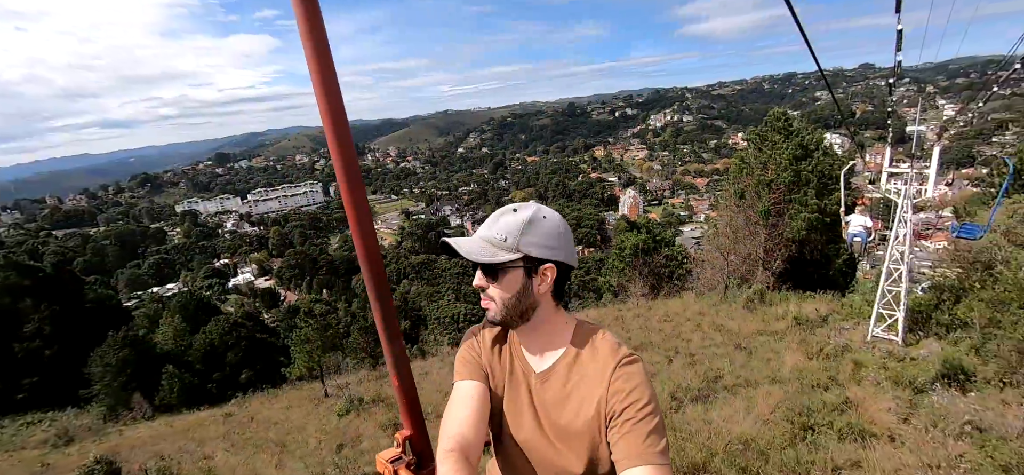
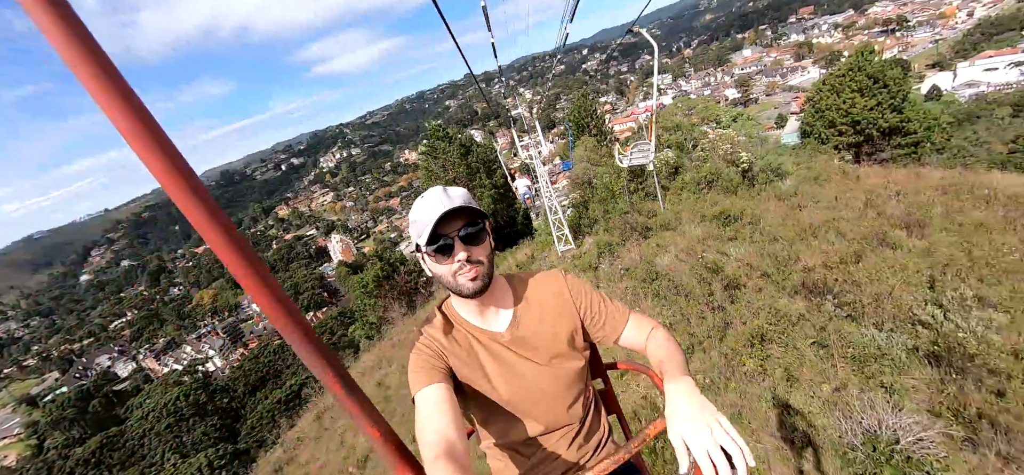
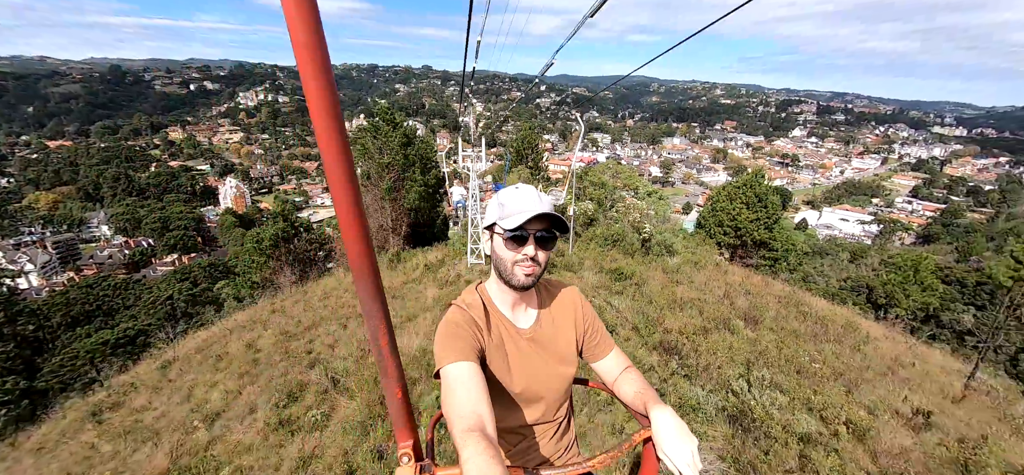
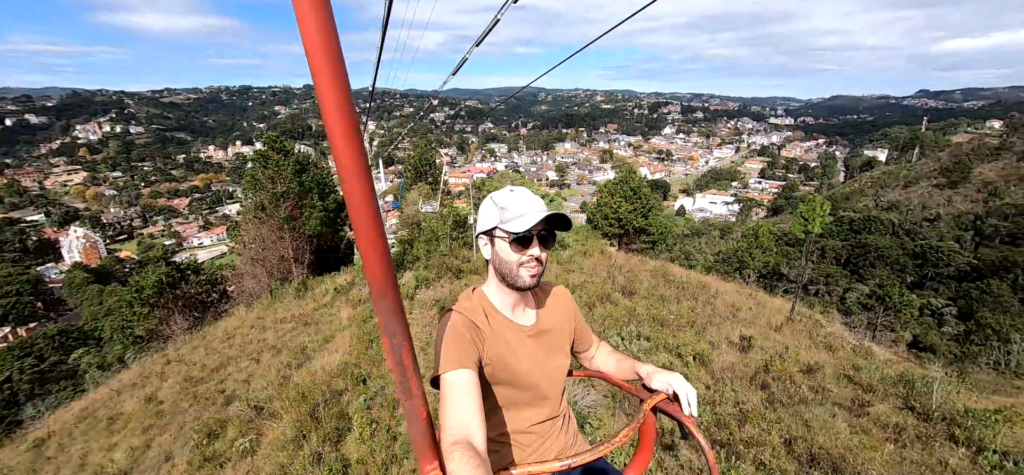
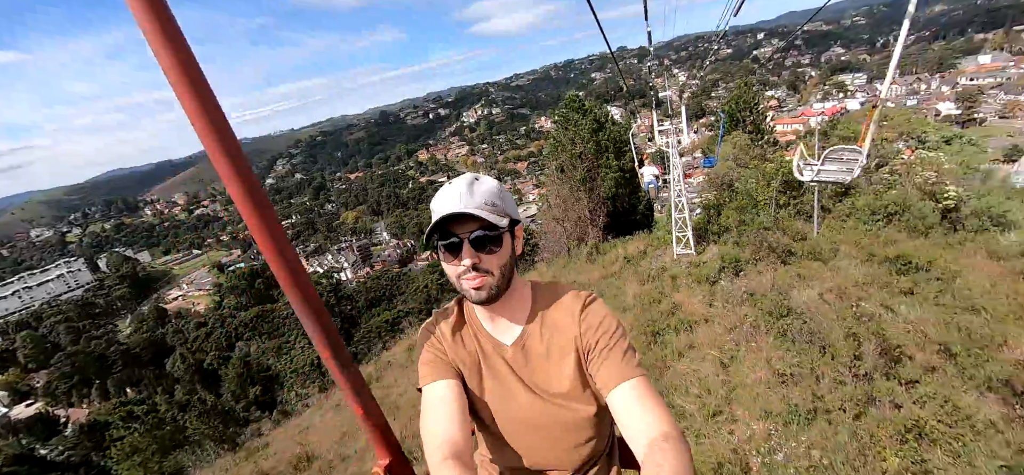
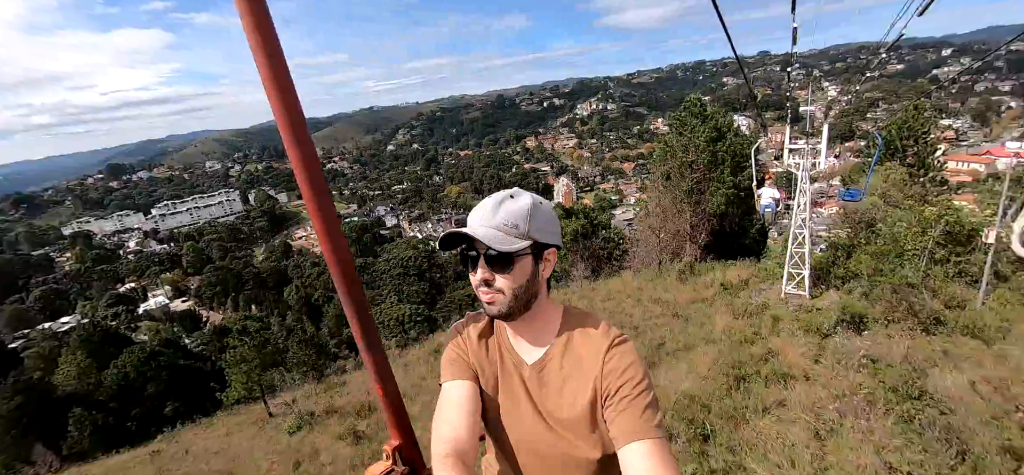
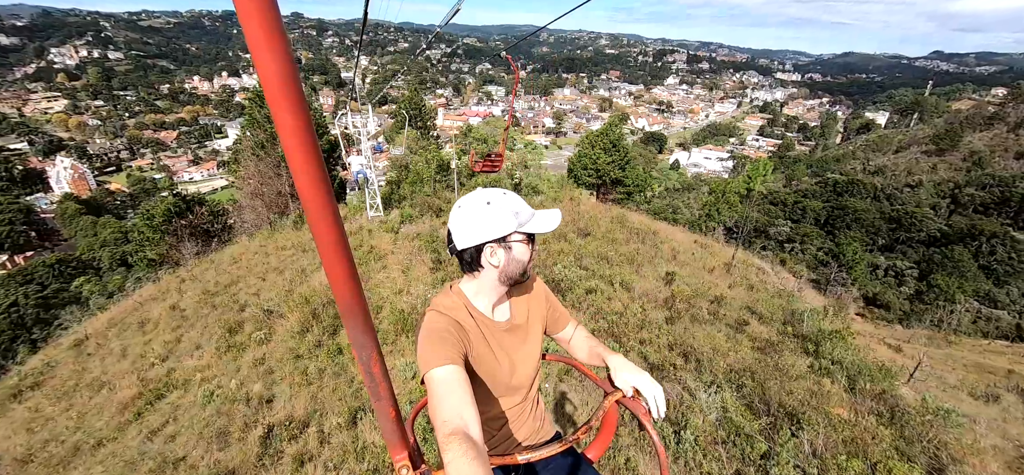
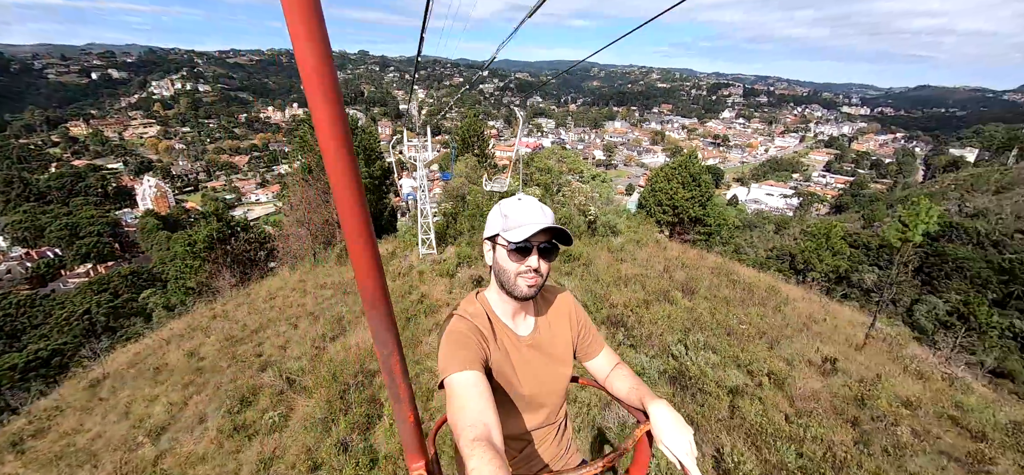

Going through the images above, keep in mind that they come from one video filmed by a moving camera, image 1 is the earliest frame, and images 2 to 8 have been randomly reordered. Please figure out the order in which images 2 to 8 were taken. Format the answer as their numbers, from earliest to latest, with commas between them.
6, 5, 2, 3, 8, 4, 7
